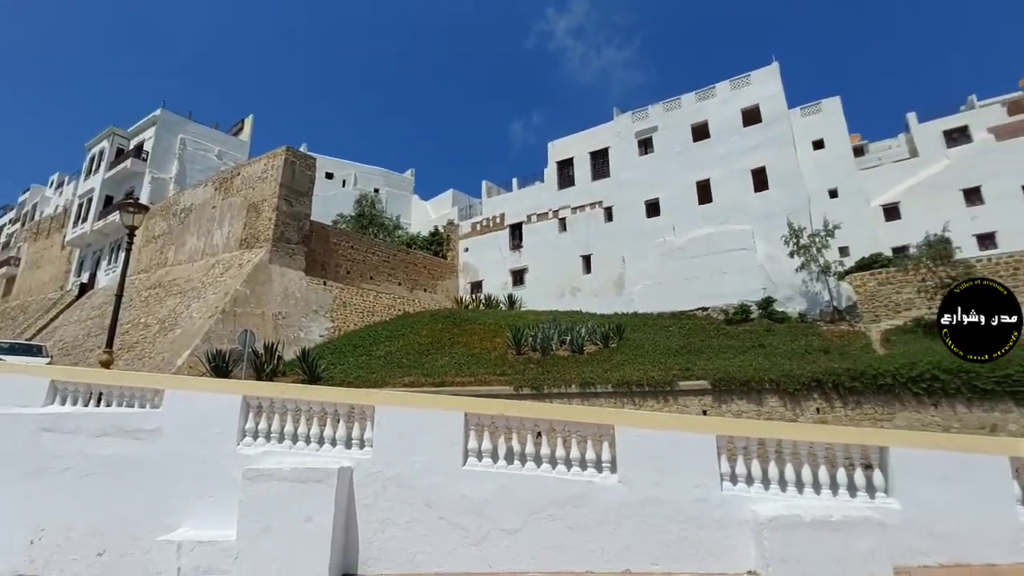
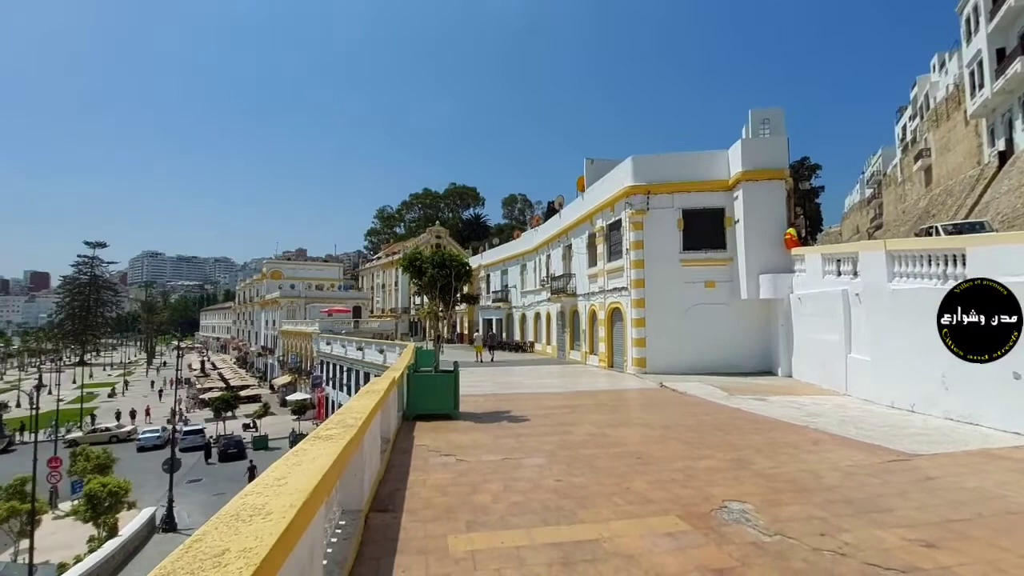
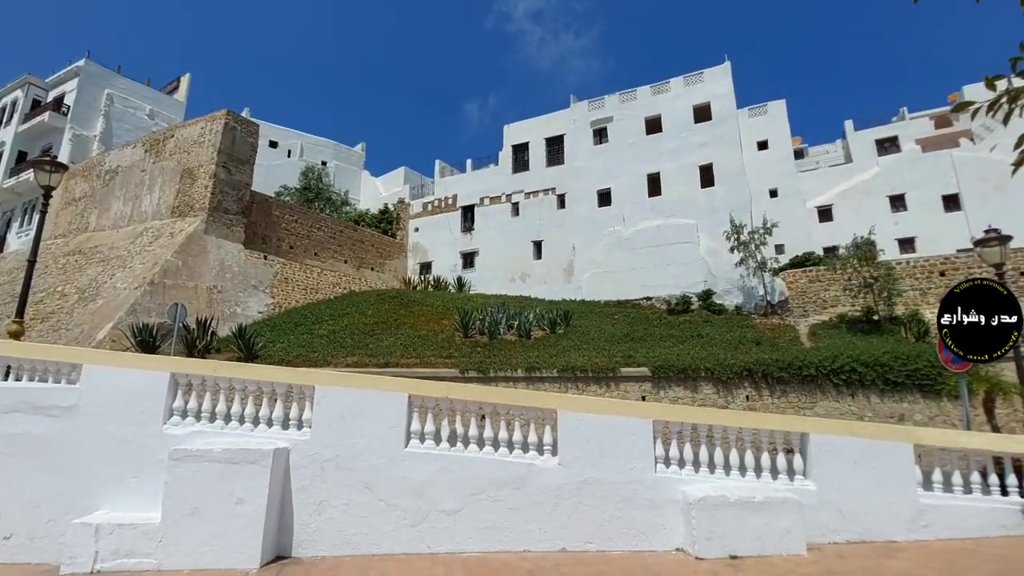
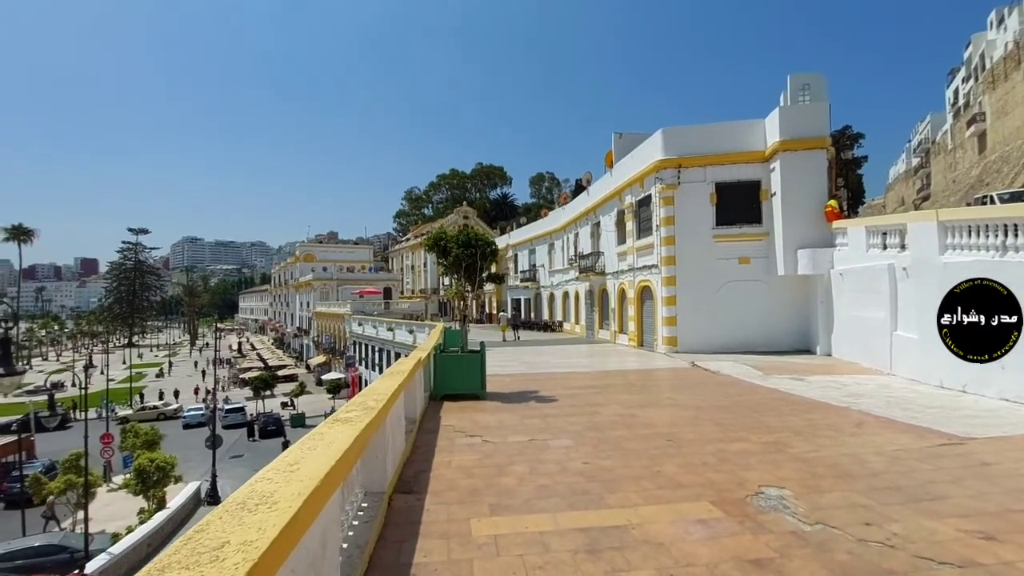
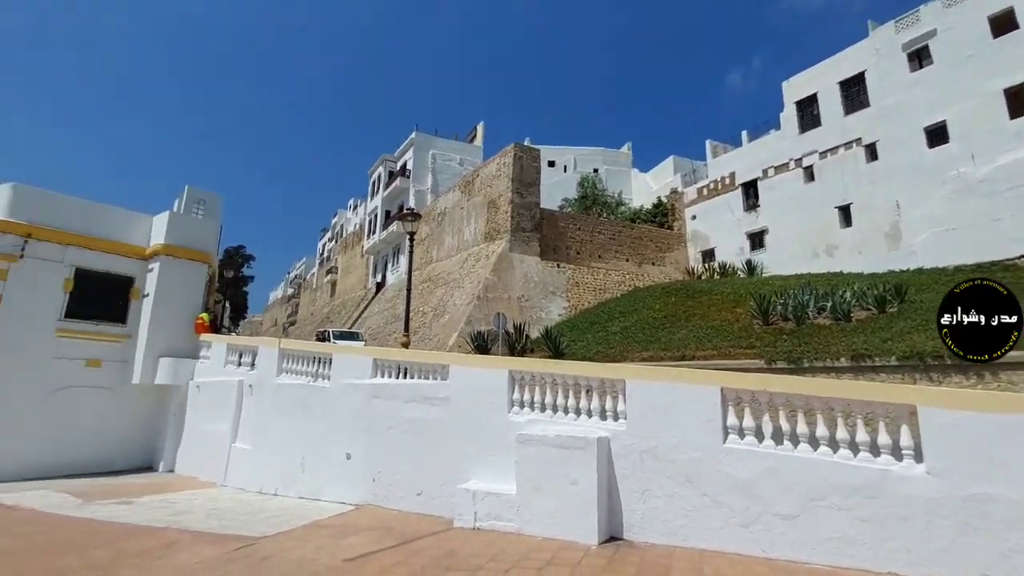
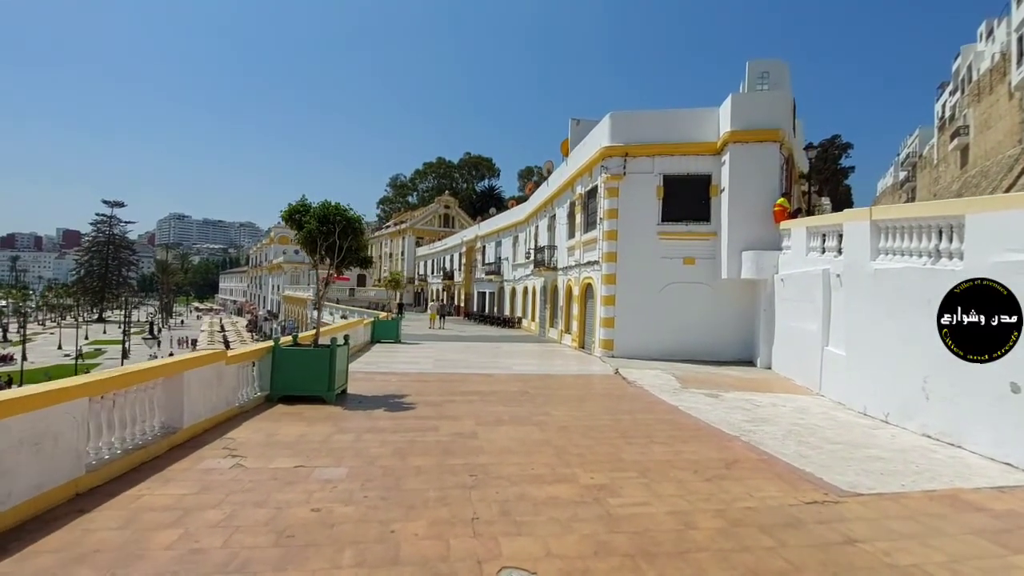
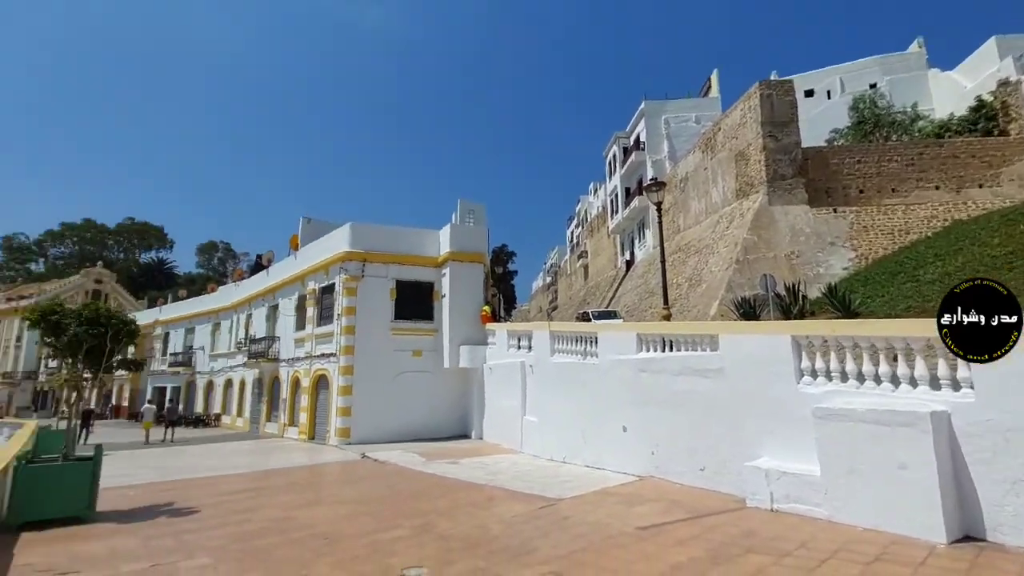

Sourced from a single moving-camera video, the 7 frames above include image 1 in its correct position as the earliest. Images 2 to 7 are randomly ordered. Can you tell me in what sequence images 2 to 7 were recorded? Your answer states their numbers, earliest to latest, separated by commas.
3, 5, 7, 2, 4, 6
